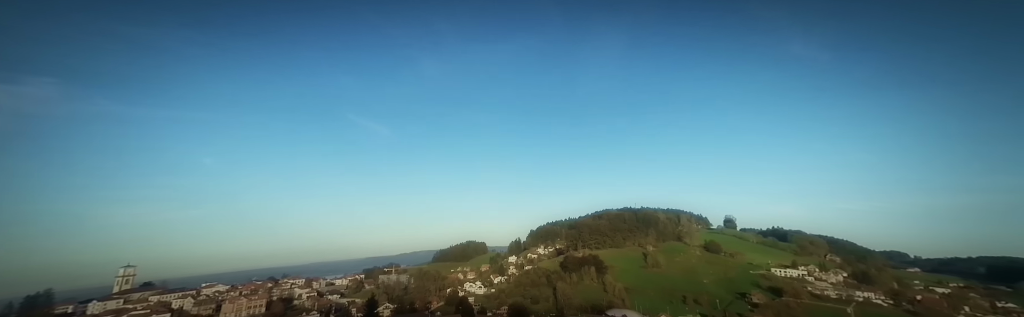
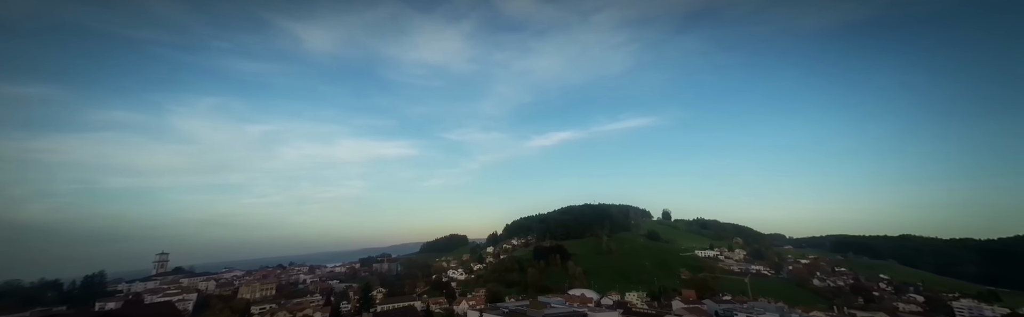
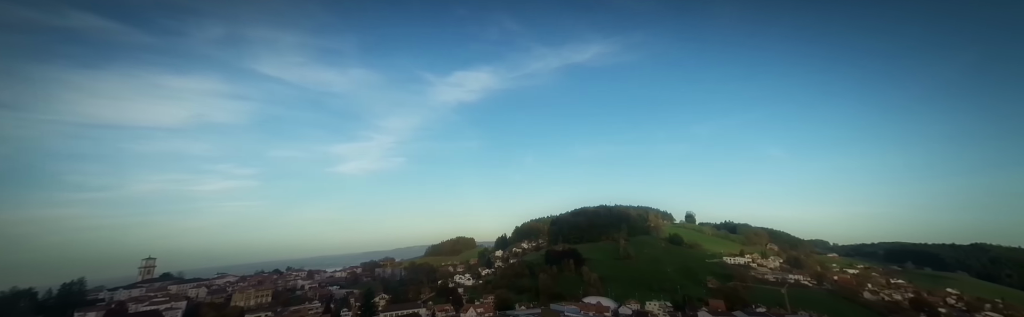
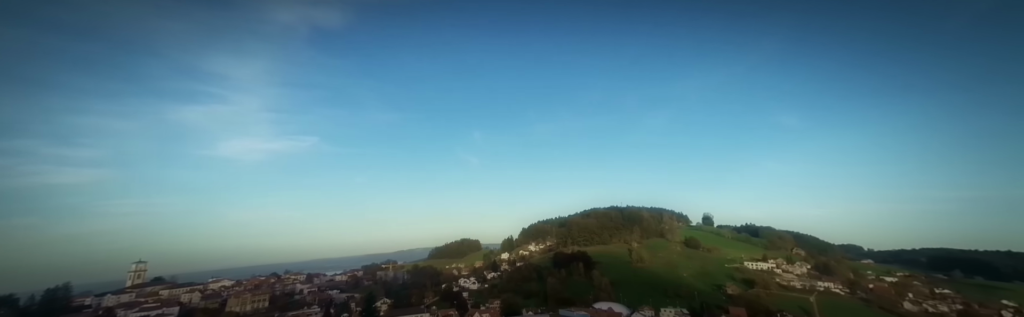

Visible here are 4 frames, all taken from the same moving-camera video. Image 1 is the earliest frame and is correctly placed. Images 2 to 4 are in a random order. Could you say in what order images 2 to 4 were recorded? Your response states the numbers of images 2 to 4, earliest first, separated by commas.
4, 3, 2
